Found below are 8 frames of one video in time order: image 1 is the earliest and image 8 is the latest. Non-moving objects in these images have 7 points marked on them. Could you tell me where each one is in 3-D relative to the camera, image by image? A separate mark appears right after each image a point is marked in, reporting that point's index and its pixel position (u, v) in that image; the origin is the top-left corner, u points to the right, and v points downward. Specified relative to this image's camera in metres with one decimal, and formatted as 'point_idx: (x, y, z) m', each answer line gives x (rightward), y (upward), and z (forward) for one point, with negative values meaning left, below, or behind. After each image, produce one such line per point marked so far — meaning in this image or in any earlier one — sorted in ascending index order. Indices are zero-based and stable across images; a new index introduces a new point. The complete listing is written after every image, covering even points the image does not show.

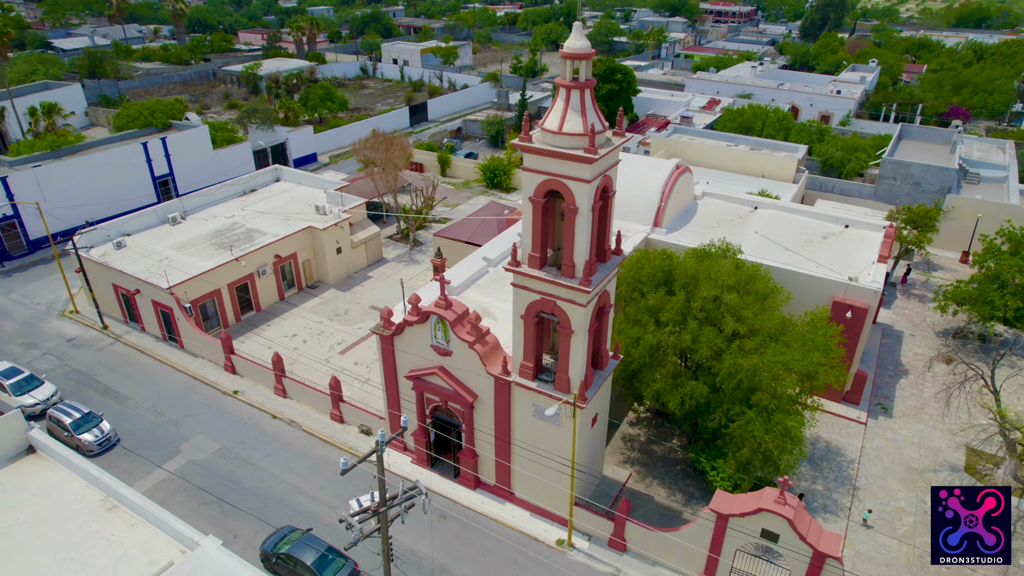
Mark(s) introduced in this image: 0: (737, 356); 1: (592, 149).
0: (+6.8, -2.1, +19.6) m
1: (+1.8, +3.3, +15.3) m
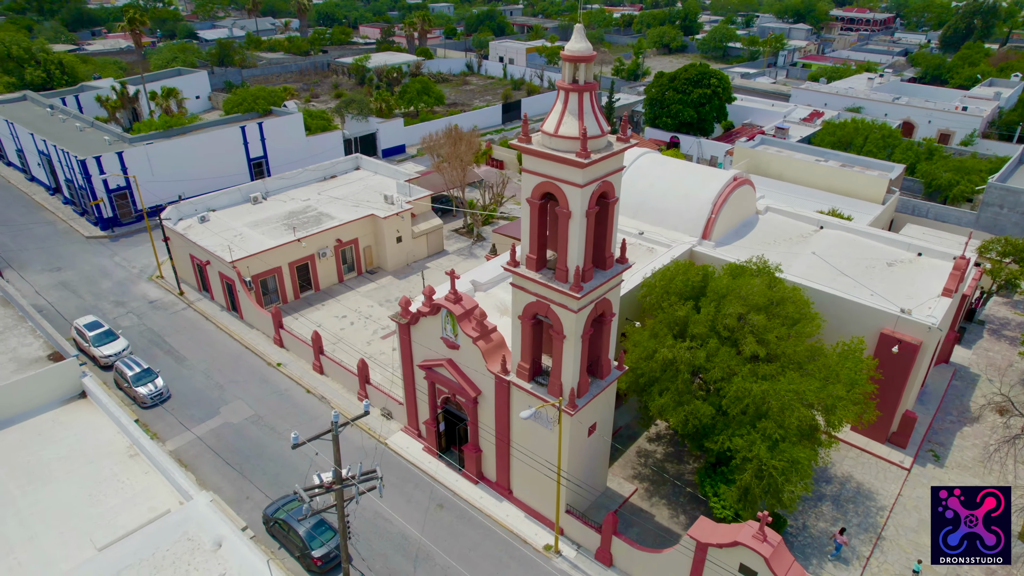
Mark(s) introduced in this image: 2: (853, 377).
0: (+6.8, -2.7, +18.6) m
1: (+1.7, +3.1, +15.1) m
2: (+10.0, -2.7, +19.1) m
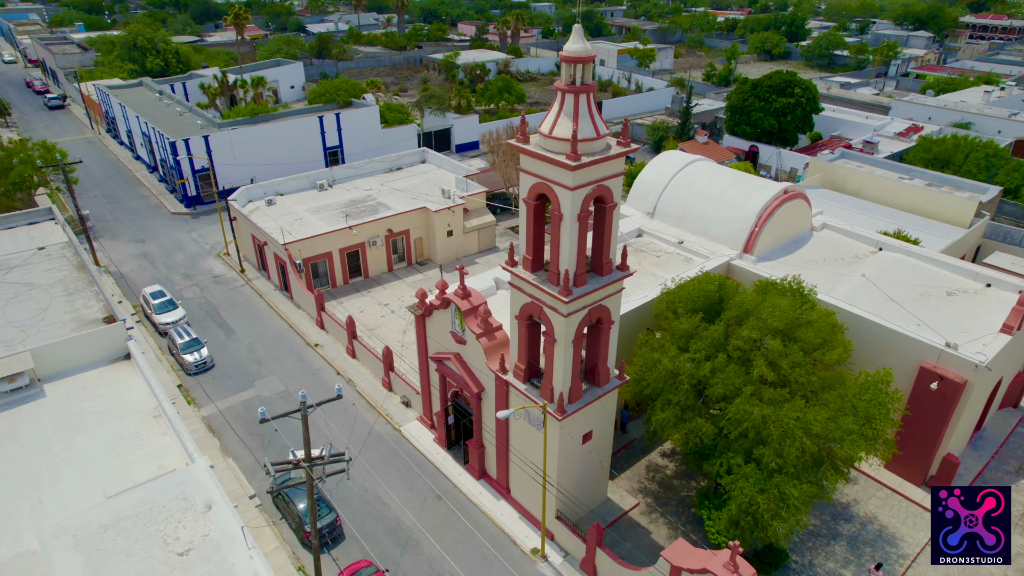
0: (+6.5, -3.2, +17.7) m
1: (+1.4, +3.0, +14.9) m
2: (+9.7, -3.4, +17.8) m
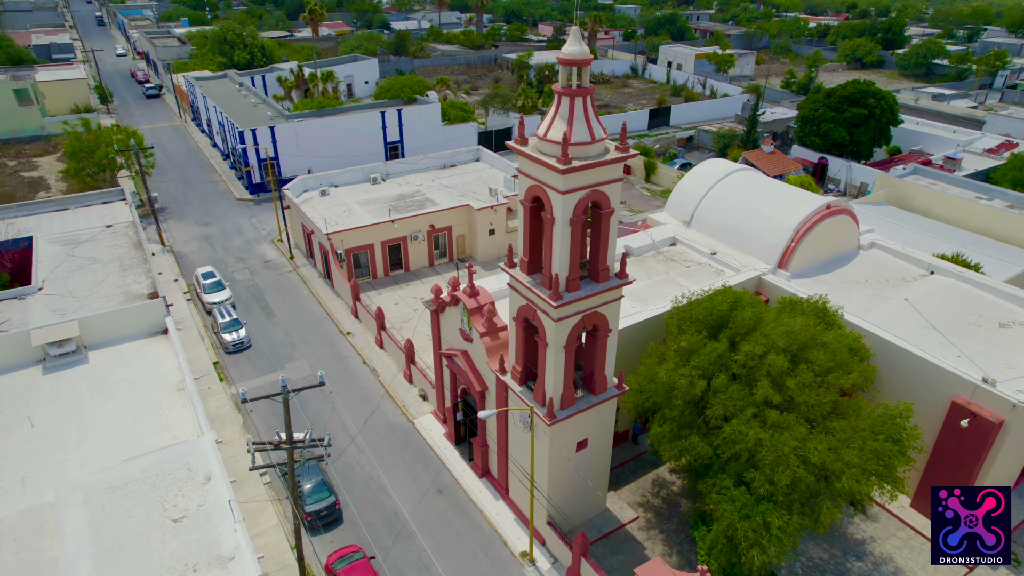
0: (+6.2, -3.6, +16.9) m
1: (+1.2, +2.9, +14.7) m
2: (+9.4, -4.0, +16.7) m
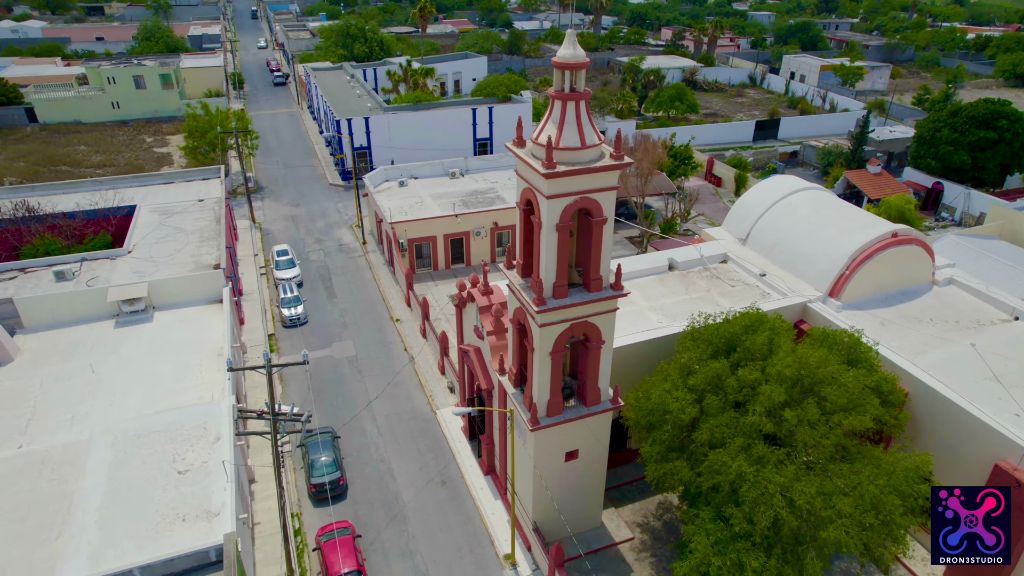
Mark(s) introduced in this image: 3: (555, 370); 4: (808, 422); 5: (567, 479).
0: (+5.5, -4.2, +15.9) m
1: (+0.9, +2.8, +14.5) m
2: (+8.6, -4.9, +15.1) m
3: (+1.1, -2.1, +17.1) m
4: (+7.4, -3.4, +16.1) m
5: (+1.6, -5.6, +19.0) m
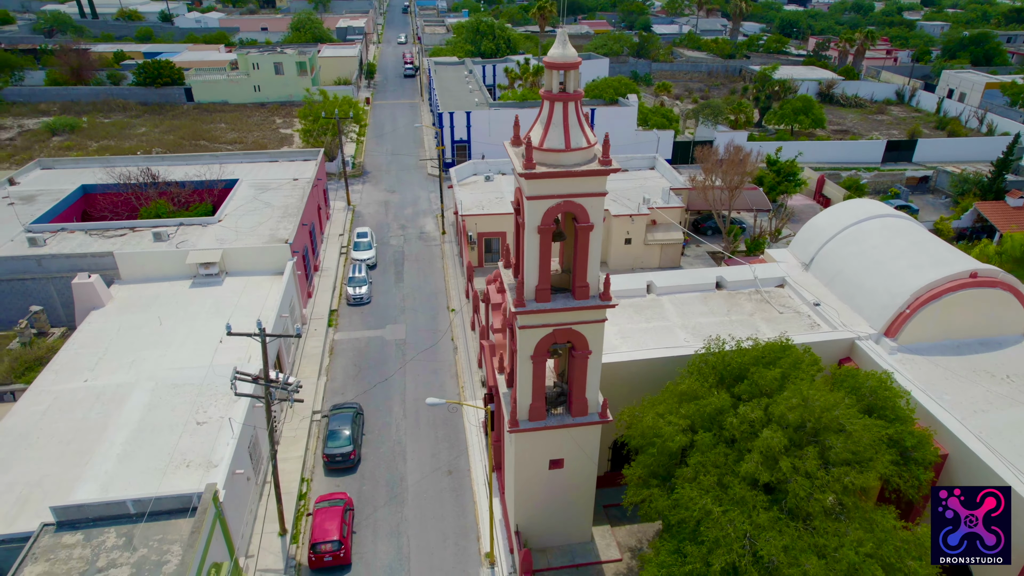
0: (+4.5, -4.7, +14.9) m
1: (+0.5, +2.7, +14.3) m
2: (+7.3, -5.7, +13.5) m
3: (+0.6, -2.2, +16.8) m
4: (+6.5, -4.1, +14.7) m
5: (+1.1, -5.7, +18.7) m
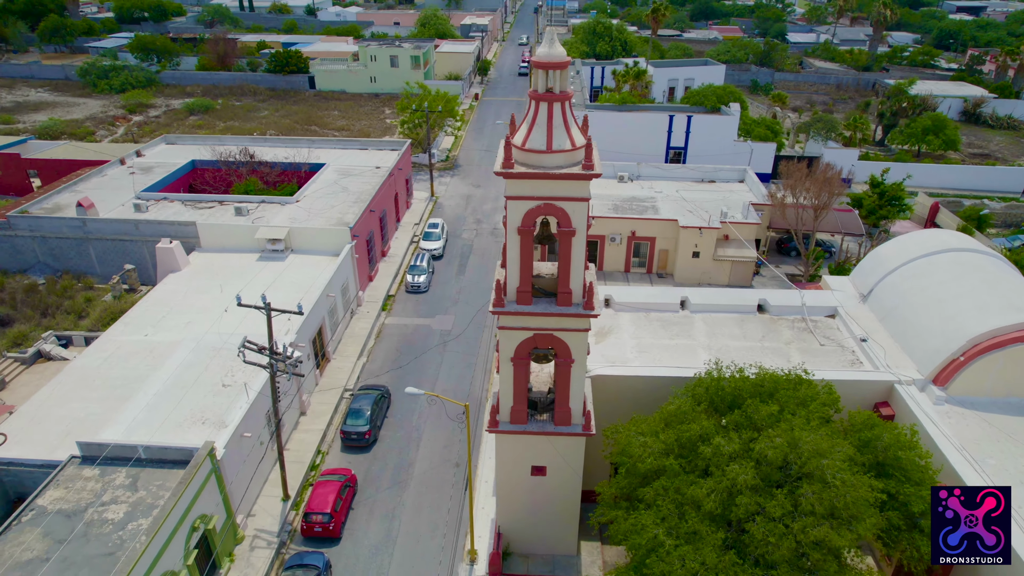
0: (+3.4, -5.1, +14.0) m
1: (0.0, +2.7, +14.1) m
2: (+5.7, -6.4, +12.2) m
3: (+0.2, -2.3, +16.6) m
4: (+5.3, -4.7, +13.5) m
5: (+0.6, -5.8, +18.4) m
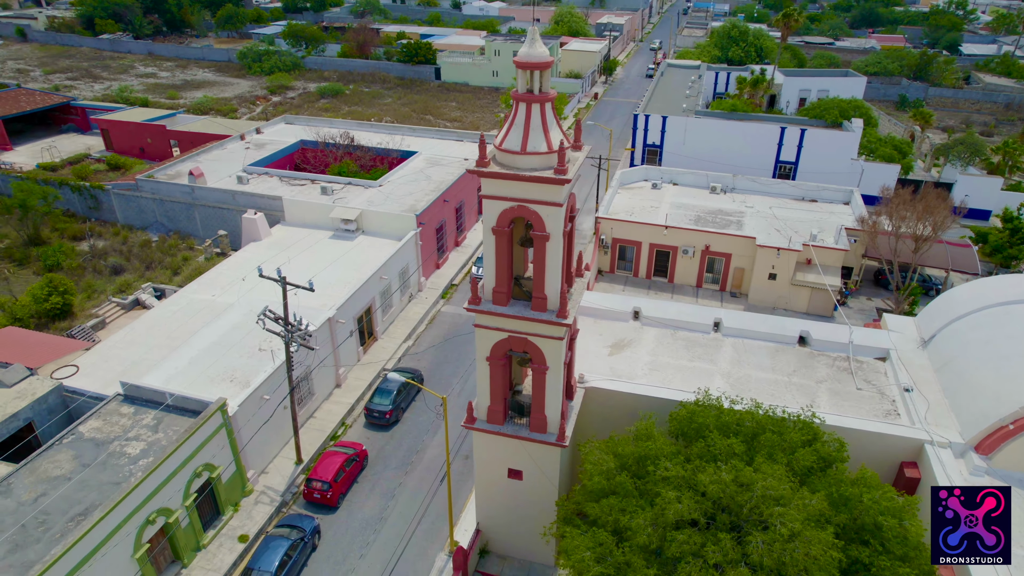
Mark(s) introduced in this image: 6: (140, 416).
0: (+1.9, -5.4, +13.4) m
1: (-0.5, +2.7, +14.0) m
2: (+3.7, -6.9, +11.2) m
3: (-0.4, -2.3, +16.5) m
4: (+3.7, -5.2, +12.5) m
5: (0.0, -5.8, +18.2) m
6: (-11.4, -3.9, +19.9) m
